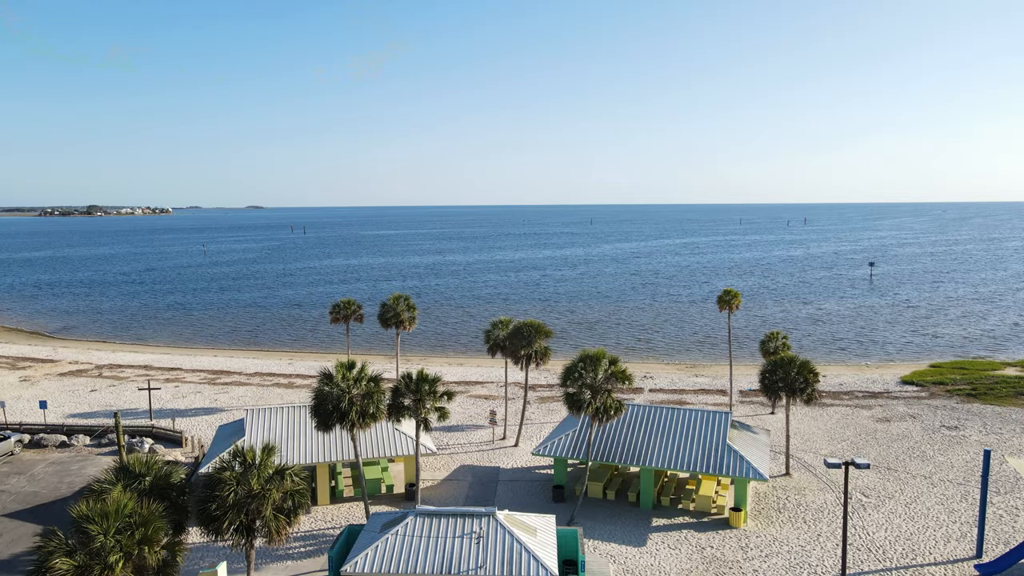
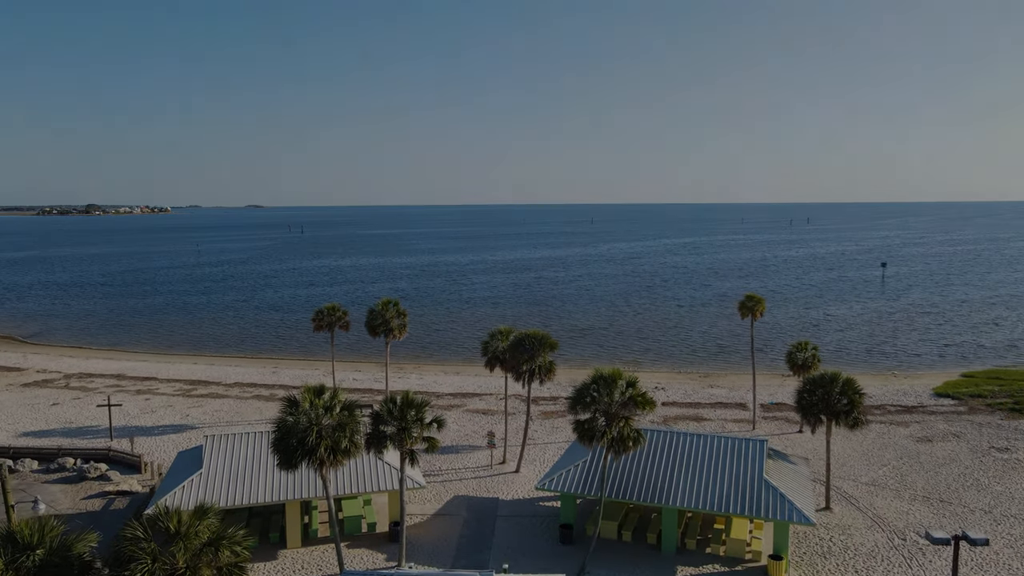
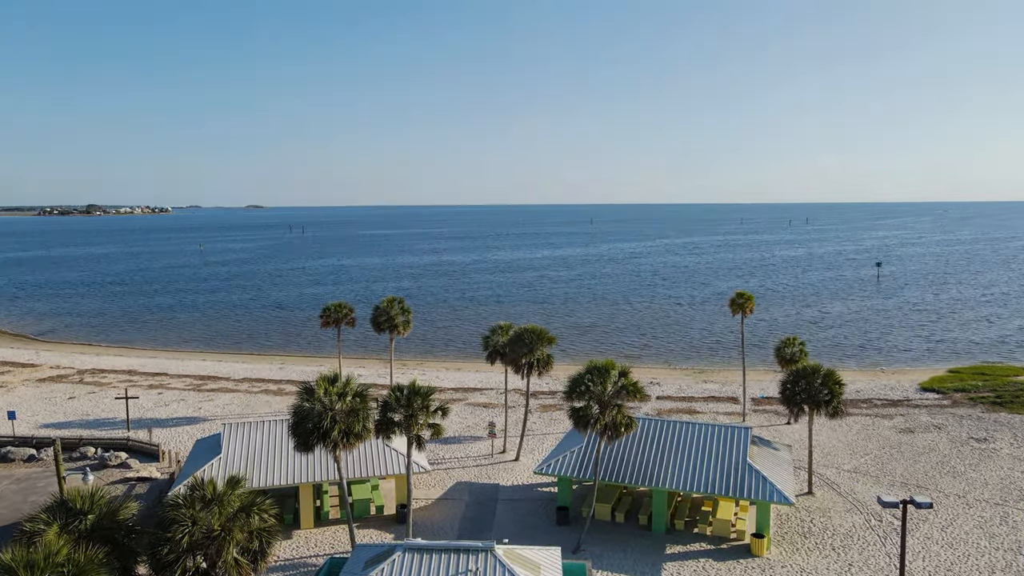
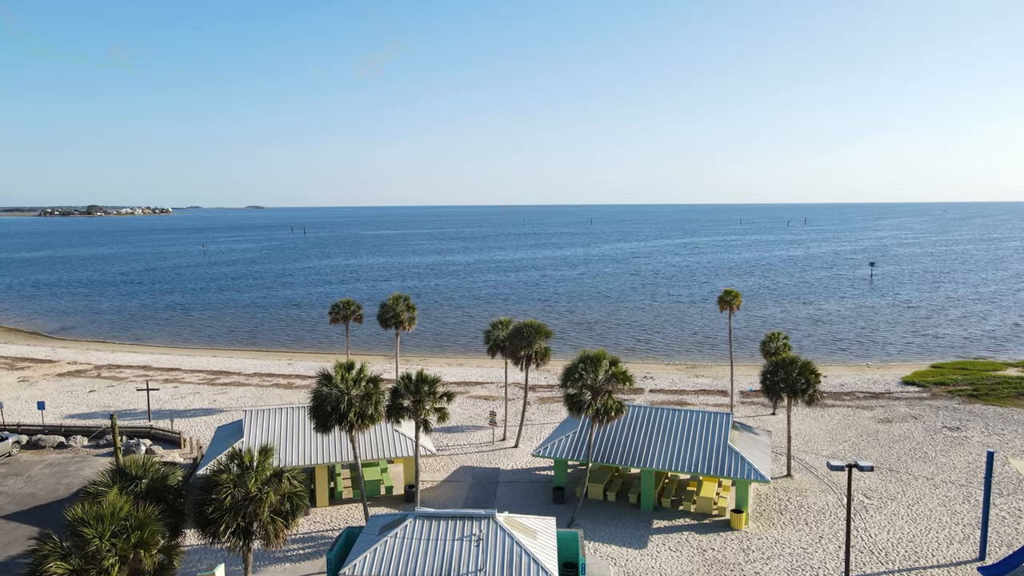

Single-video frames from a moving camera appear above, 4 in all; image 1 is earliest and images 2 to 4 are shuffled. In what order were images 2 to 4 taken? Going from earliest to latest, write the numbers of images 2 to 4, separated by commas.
4, 3, 2
